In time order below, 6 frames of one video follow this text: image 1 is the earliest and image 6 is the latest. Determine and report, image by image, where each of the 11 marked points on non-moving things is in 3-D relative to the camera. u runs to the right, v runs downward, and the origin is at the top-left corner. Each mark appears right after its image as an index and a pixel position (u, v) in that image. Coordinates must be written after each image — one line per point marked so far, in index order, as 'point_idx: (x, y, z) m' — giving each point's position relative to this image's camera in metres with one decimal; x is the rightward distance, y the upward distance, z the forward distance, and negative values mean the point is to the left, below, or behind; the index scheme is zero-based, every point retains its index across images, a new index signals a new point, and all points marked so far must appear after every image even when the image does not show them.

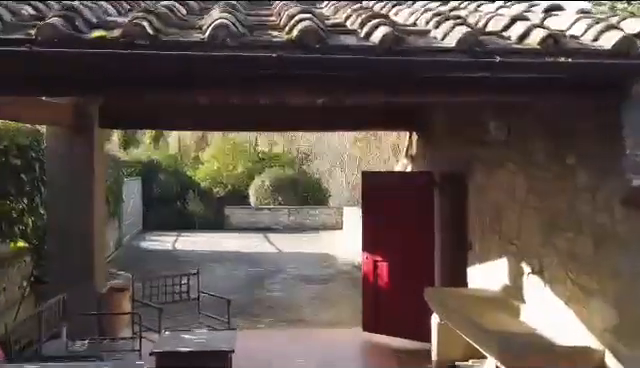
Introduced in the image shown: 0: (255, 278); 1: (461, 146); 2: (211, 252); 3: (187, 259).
0: (-0.5, -0.7, +9.8) m
1: (+0.6, +0.2, +5.1) m
2: (-1.1, -0.7, +12.9) m
3: (-1.2, -0.7, +12.2) m
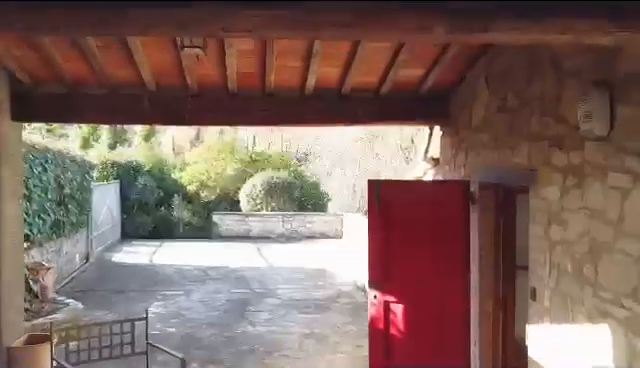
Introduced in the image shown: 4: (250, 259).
0: (-0.5, -0.8, +8.2) m
1: (+0.5, +0.1, +3.5) m
2: (-1.1, -0.7, +11.3) m
3: (-1.3, -0.7, +10.5) m
4: (-0.7, -0.7, +12.0) m
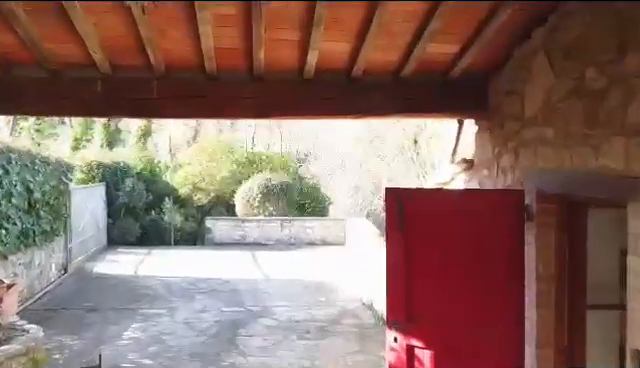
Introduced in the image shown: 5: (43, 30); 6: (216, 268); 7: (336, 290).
0: (-0.5, -0.8, +7.1) m
1: (+0.5, +0.1, +2.5) m
2: (-1.1, -0.7, +10.2) m
3: (-1.2, -0.8, +9.5) m
4: (-0.6, -0.7, +10.9) m
5: (-0.7, +0.4, +3.2) m
6: (-0.9, -0.7, +11.0) m
7: (+0.1, -0.8, +9.3) m
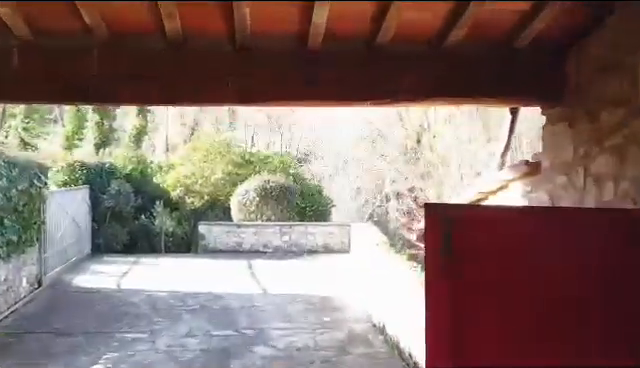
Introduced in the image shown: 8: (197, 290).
0: (-0.5, -0.8, +6.1) m
1: (+0.6, +0.1, +1.4) m
2: (-1.1, -0.8, +9.2) m
3: (-1.2, -0.8, +8.4) m
4: (-0.6, -0.7, +9.9) m
5: (-0.7, +0.4, +2.1) m
6: (-0.9, -0.7, +10.0) m
7: (+0.1, -0.8, +8.2) m
8: (-0.9, -0.8, +9.3) m
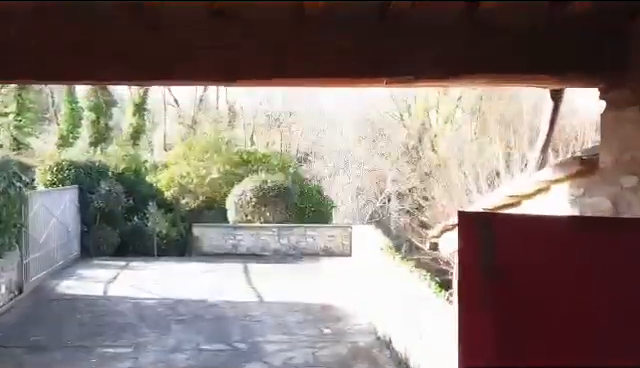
0: (-0.5, -0.8, +5.5) m
1: (+0.6, 0.0, +0.8) m
2: (-1.1, -0.8, +8.6) m
3: (-1.2, -0.8, +7.8) m
4: (-0.6, -0.7, +9.3) m
5: (-0.7, +0.3, +1.5) m
6: (-0.9, -0.7, +9.4) m
7: (+0.1, -0.8, +7.6) m
8: (-0.9, -0.8, +8.7) m
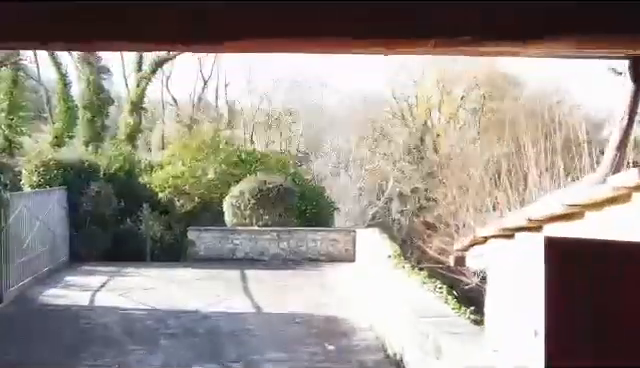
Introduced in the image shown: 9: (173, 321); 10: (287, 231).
0: (-0.5, -0.8, +4.8) m
1: (+0.6, 0.0, +0.2) m
2: (-1.0, -0.8, +7.9) m
3: (-1.2, -0.8, +7.2) m
4: (-0.6, -0.7, +8.6) m
5: (-0.6, +0.3, +0.9) m
6: (-0.8, -0.7, +8.7) m
7: (+0.2, -0.8, +7.0) m
8: (-0.9, -0.8, +8.1) m
9: (-0.9, -0.8, +7.5) m
10: (-0.3, -0.4, +12.0) m
